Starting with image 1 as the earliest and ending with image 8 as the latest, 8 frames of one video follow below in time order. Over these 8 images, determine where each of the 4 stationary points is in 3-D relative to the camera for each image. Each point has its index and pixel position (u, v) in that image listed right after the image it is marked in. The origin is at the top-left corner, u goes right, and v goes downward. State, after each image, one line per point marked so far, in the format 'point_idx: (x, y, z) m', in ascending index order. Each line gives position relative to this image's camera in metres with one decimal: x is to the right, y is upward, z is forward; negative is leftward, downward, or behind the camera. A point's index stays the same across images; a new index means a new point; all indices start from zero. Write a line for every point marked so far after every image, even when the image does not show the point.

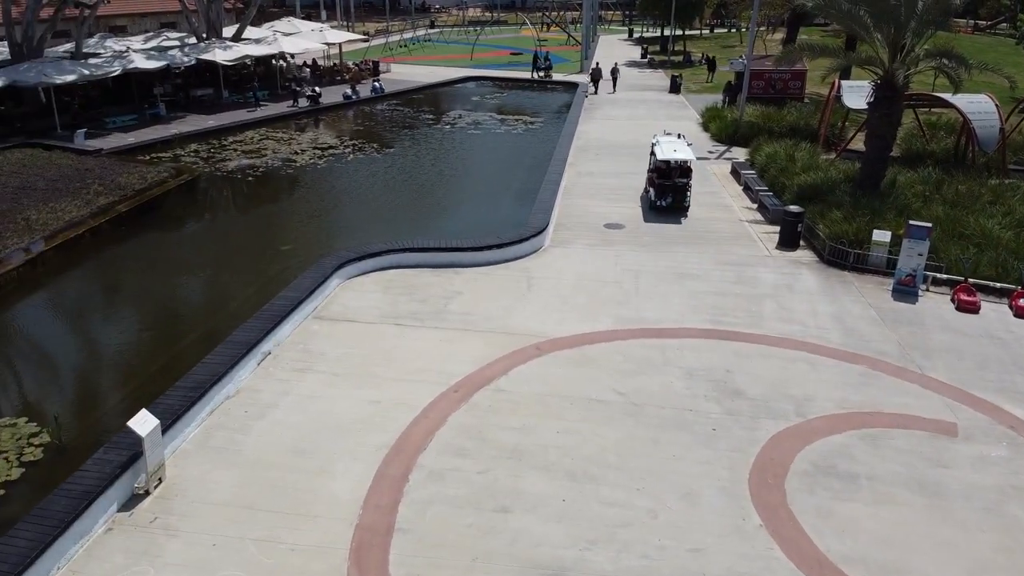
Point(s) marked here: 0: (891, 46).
0: (+7.8, +5.0, +16.5) m
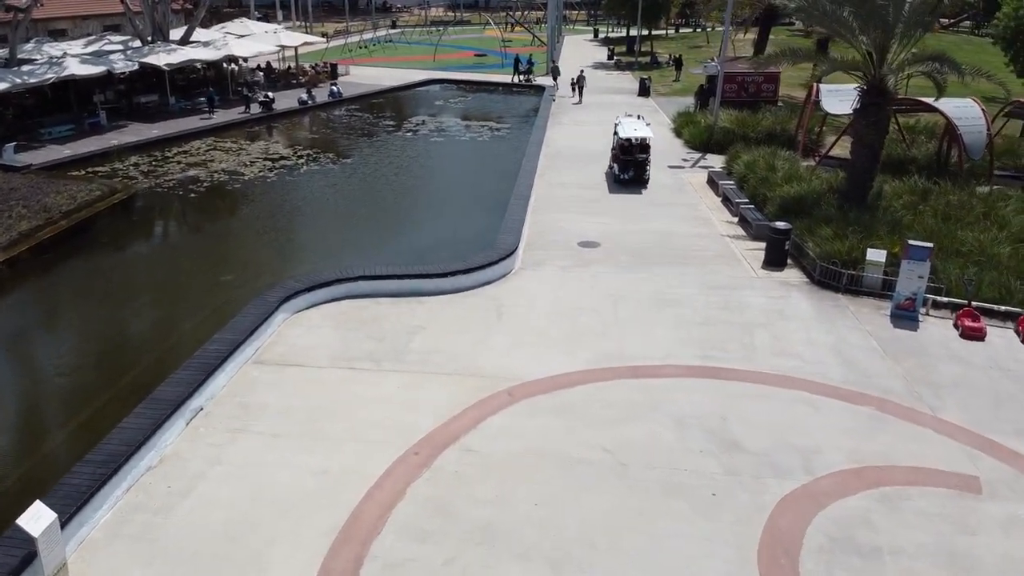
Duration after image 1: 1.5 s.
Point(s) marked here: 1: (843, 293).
0: (+7.1, +4.6, +15.6) m
1: (+5.4, -0.1, +13.2) m
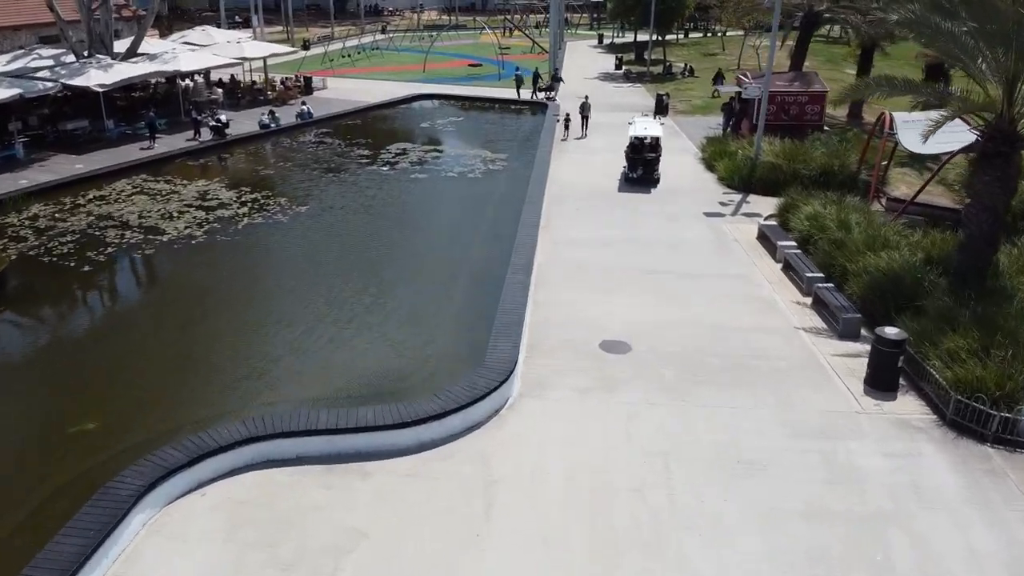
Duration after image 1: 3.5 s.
0: (+7.0, +2.9, +11.4) m
1: (+5.4, -1.8, +8.9) m
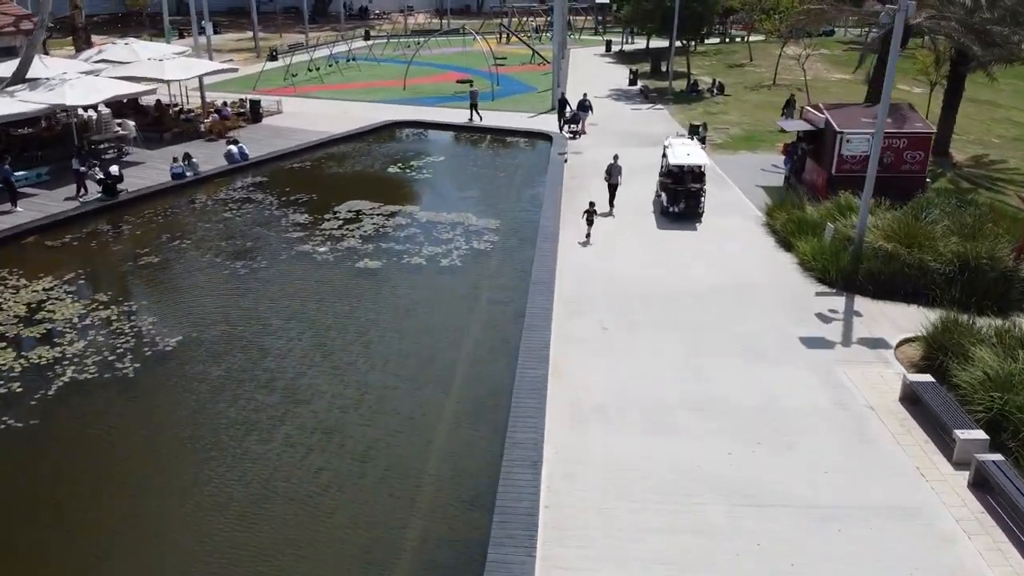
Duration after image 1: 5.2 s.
0: (+6.9, +0.6, +5.3) m
1: (+5.3, -4.2, +2.9) m
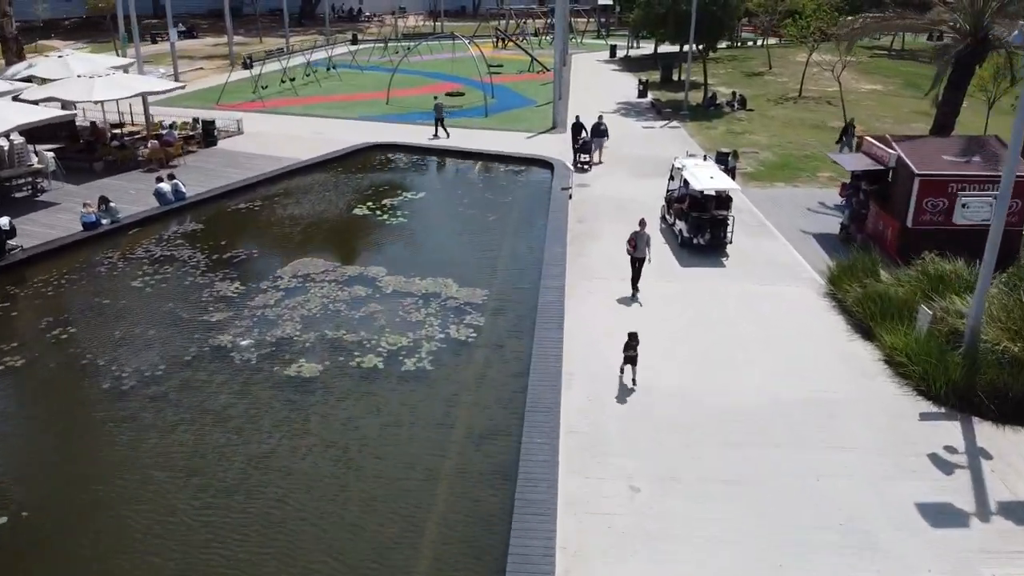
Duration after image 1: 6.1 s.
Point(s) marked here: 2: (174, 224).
0: (+6.8, -0.9, +1.7) m
1: (+5.1, -5.6, -0.7) m
2: (-6.8, +1.3, +16.2) m
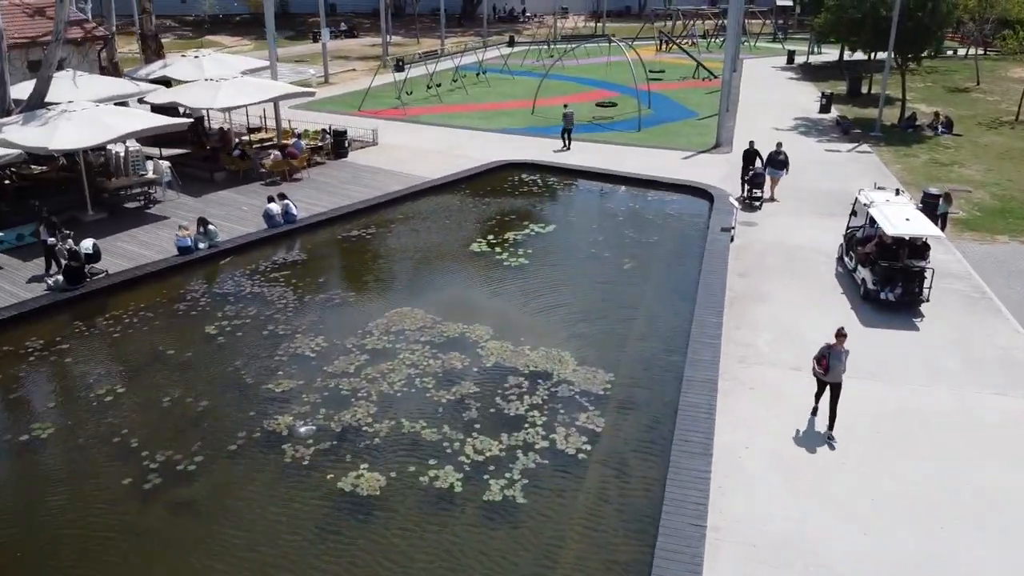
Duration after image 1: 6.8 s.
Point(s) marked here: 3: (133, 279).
0: (+6.2, -2.4, -2.1) m
1: (+3.9, -7.0, -4.1) m
2: (-4.3, +0.7, +14.6) m
3: (-6.1, +0.1, +12.7) m
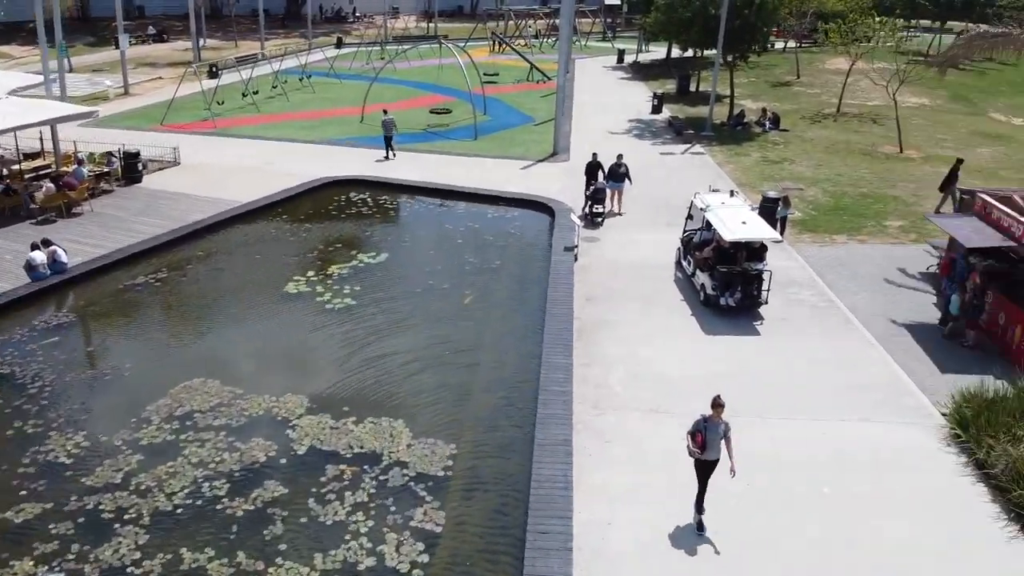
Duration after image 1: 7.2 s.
0: (+6.5, -2.6, -2.6) m
1: (+4.9, -7.3, -5.0) m
2: (-7.1, -0.4, +11.9) m
3: (-8.4, -1.0, +9.8) m
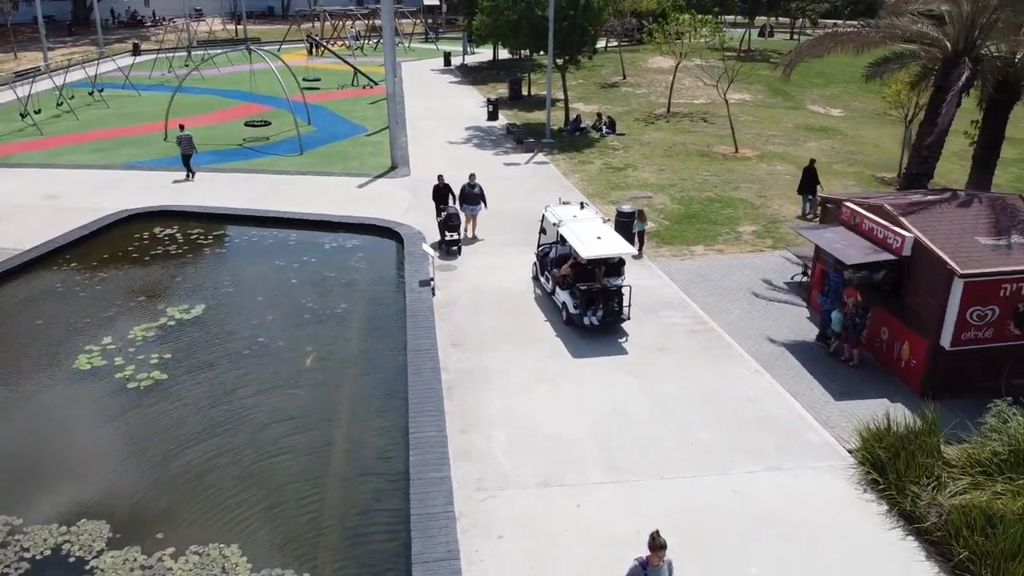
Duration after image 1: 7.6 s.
0: (+7.6, -2.7, -2.8) m
1: (+6.8, -7.5, -5.4) m
2: (-8.7, -1.6, +8.7) m
3: (-9.6, -2.4, +6.4) m
